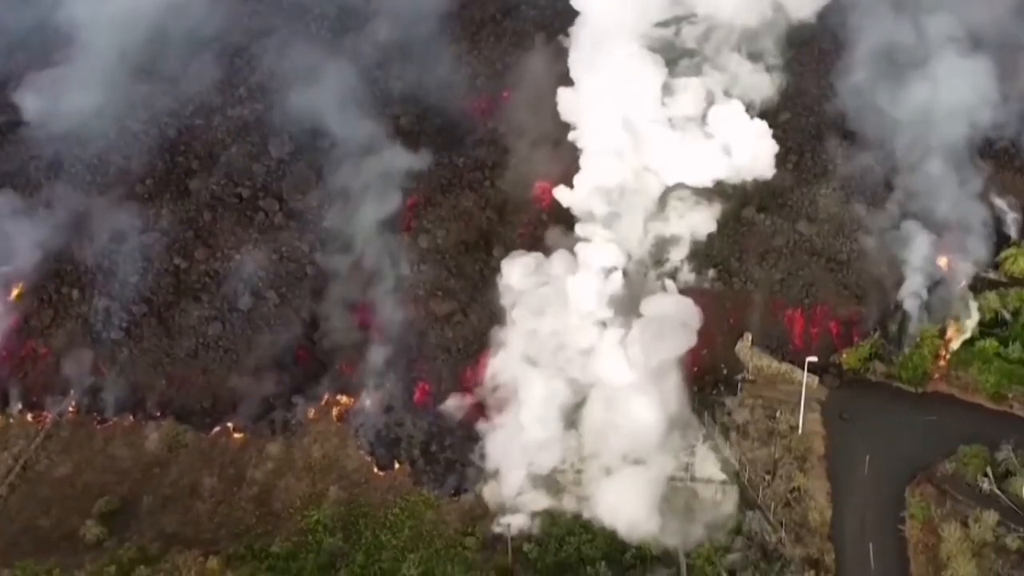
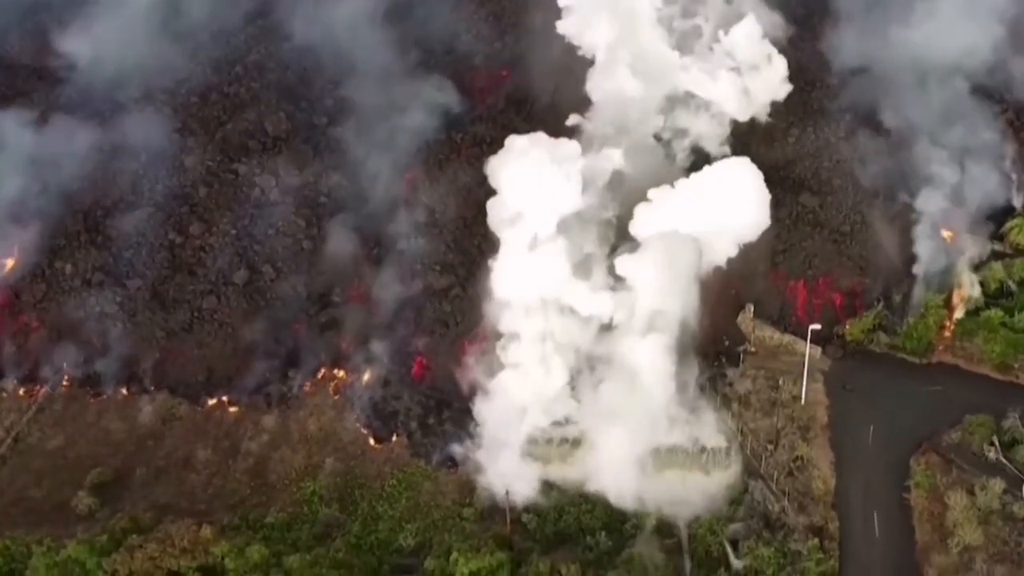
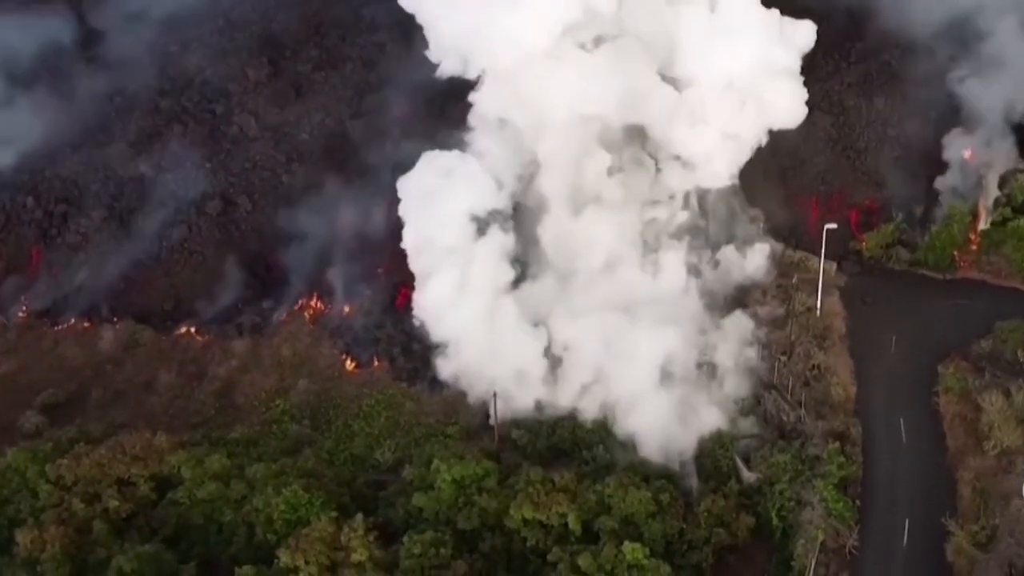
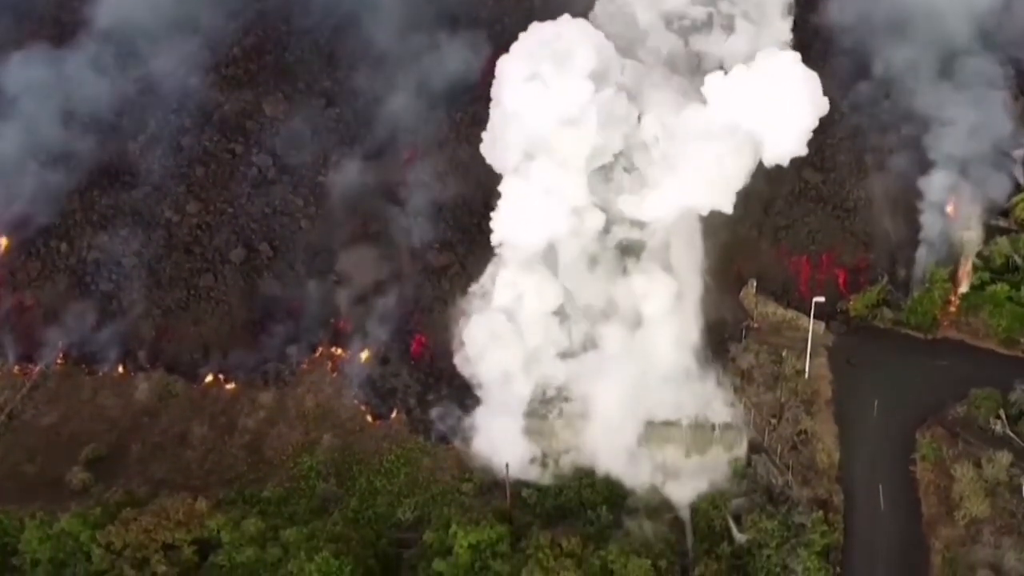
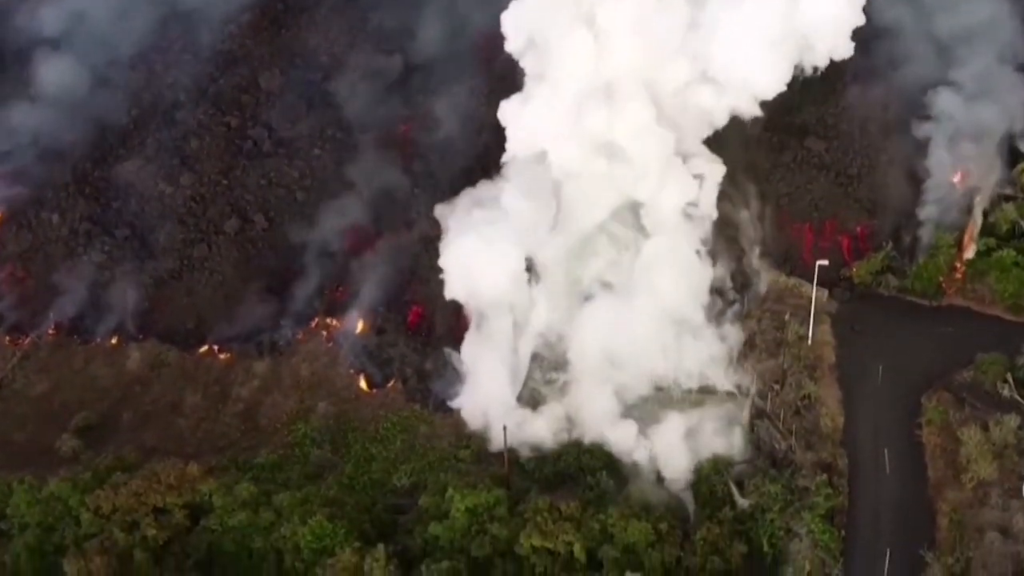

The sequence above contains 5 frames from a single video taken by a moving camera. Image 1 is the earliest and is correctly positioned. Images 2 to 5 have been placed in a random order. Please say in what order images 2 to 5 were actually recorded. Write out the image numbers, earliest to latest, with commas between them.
2, 4, 5, 3
